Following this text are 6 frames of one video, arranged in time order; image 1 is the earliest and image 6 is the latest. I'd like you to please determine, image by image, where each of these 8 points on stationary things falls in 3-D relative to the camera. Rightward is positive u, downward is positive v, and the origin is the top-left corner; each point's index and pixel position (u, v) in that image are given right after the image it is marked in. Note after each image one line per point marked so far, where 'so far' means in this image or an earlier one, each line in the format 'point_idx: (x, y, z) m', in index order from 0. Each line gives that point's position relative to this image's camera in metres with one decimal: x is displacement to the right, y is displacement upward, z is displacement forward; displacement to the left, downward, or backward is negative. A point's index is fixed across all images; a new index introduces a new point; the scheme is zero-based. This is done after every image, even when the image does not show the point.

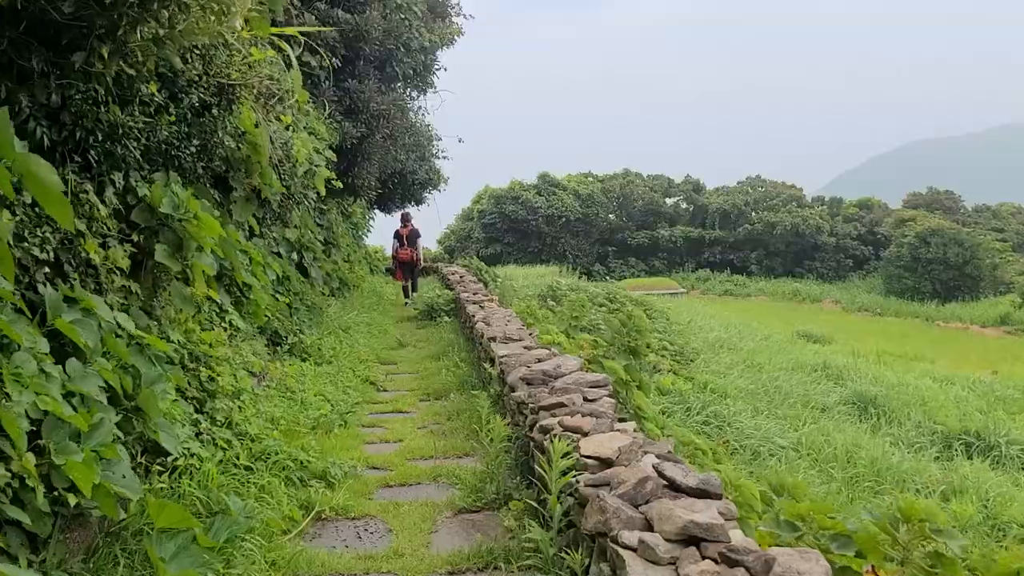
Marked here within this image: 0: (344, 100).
0: (-1.5, +1.6, +6.8) m
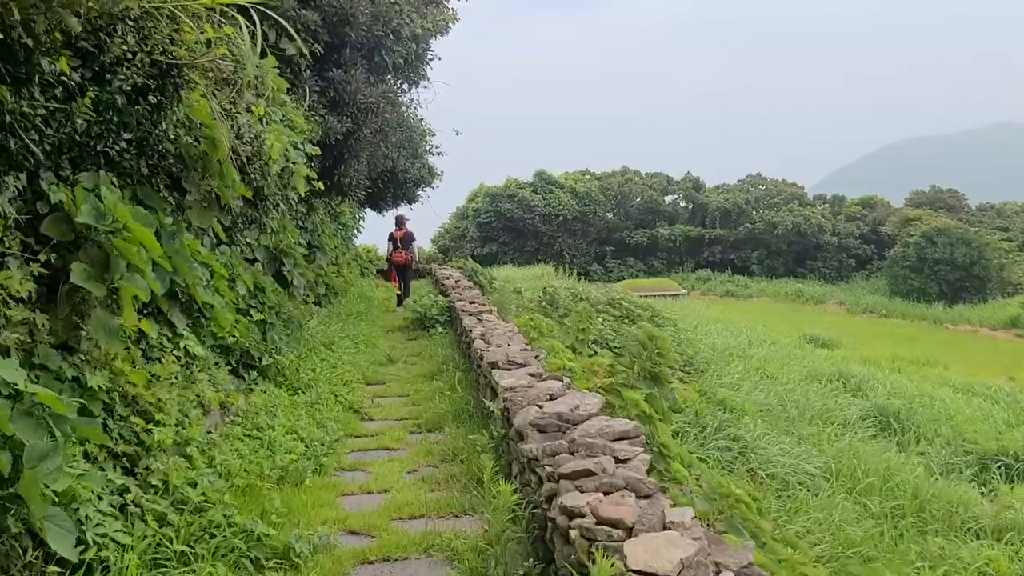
0: (-1.5, +1.5, +6.2) m
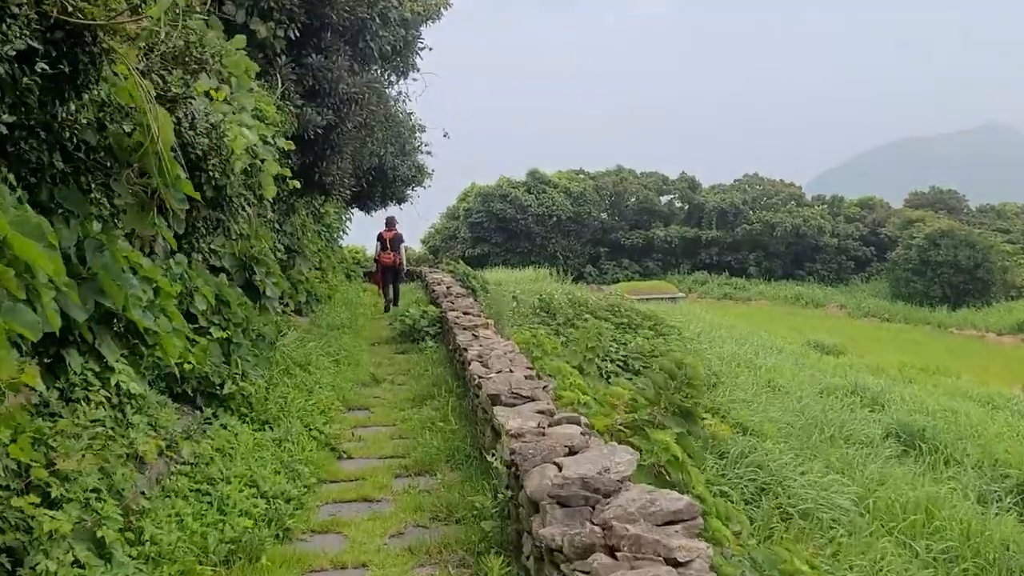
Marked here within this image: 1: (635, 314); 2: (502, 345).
0: (-1.5, +1.5, +5.6) m
1: (+1.5, -0.3, +9.4) m
2: (-0.1, -0.3, +4.5) m
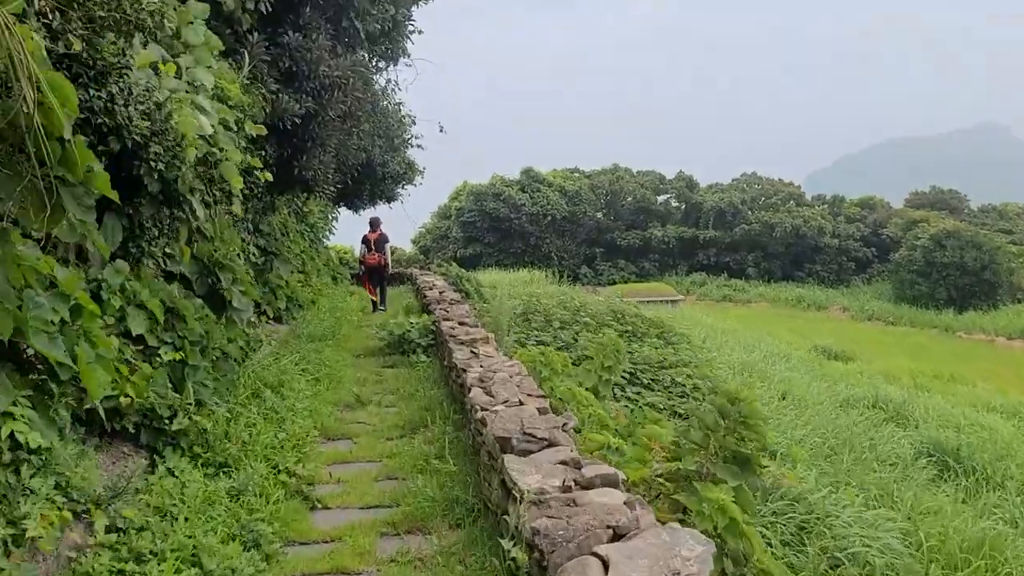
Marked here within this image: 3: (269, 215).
0: (-1.4, +1.4, +5.0) m
1: (+1.4, -0.4, +8.8) m
2: (0.0, -0.4, +3.9) m
3: (-1.9, +0.6, +6.3) m
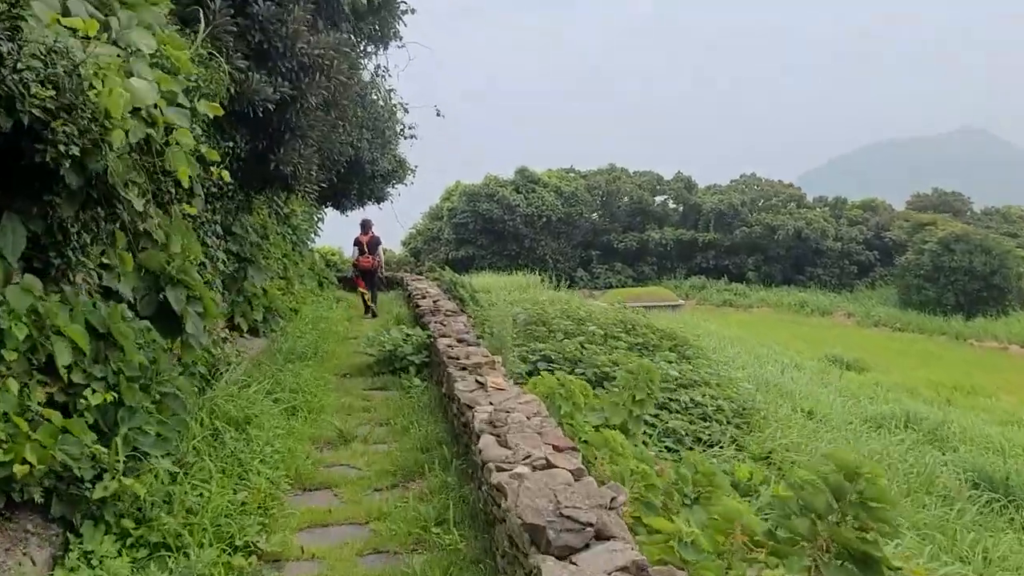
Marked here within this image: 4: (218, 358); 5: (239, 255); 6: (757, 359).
0: (-1.4, +1.3, +4.3) m
1: (+1.4, -0.4, +8.2) m
2: (0.0, -0.5, +3.2) m
3: (-1.9, +0.5, +5.6) m
4: (-1.5, -0.3, +4.1) m
5: (-1.9, +0.2, +5.5) m
6: (+3.0, -0.9, +9.9) m
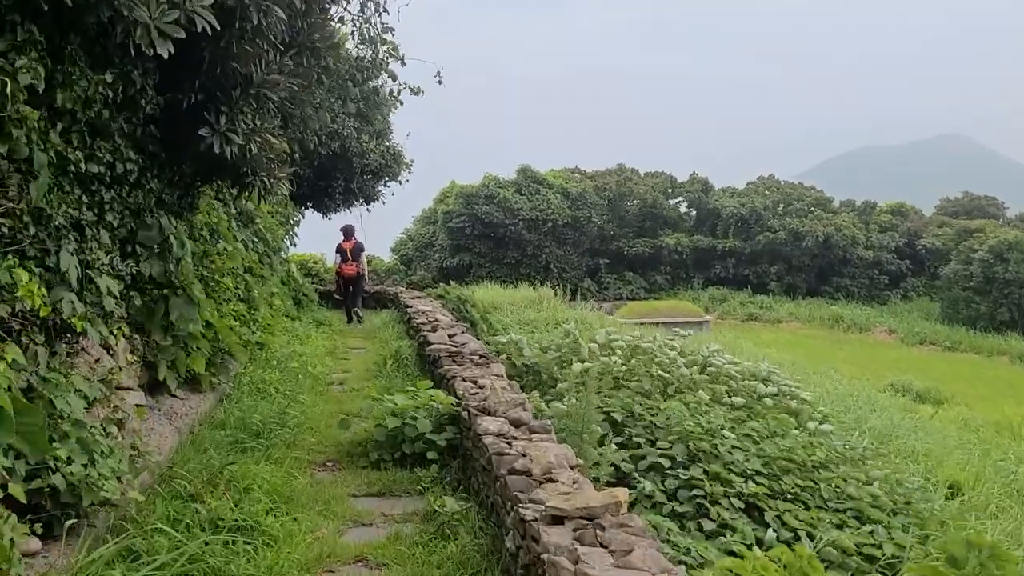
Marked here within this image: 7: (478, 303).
0: (-1.0, +1.2, +2.3) m
1: (+1.7, -0.6, +6.2) m
2: (+0.4, -0.6, +1.2) m
3: (-1.5, +0.3, +3.6) m
4: (-1.1, -0.5, +2.1) m
5: (-1.5, 0.0, +3.5) m
6: (+3.3, -1.1, +8.0) m
7: (-0.4, -0.2, +10.0) m
